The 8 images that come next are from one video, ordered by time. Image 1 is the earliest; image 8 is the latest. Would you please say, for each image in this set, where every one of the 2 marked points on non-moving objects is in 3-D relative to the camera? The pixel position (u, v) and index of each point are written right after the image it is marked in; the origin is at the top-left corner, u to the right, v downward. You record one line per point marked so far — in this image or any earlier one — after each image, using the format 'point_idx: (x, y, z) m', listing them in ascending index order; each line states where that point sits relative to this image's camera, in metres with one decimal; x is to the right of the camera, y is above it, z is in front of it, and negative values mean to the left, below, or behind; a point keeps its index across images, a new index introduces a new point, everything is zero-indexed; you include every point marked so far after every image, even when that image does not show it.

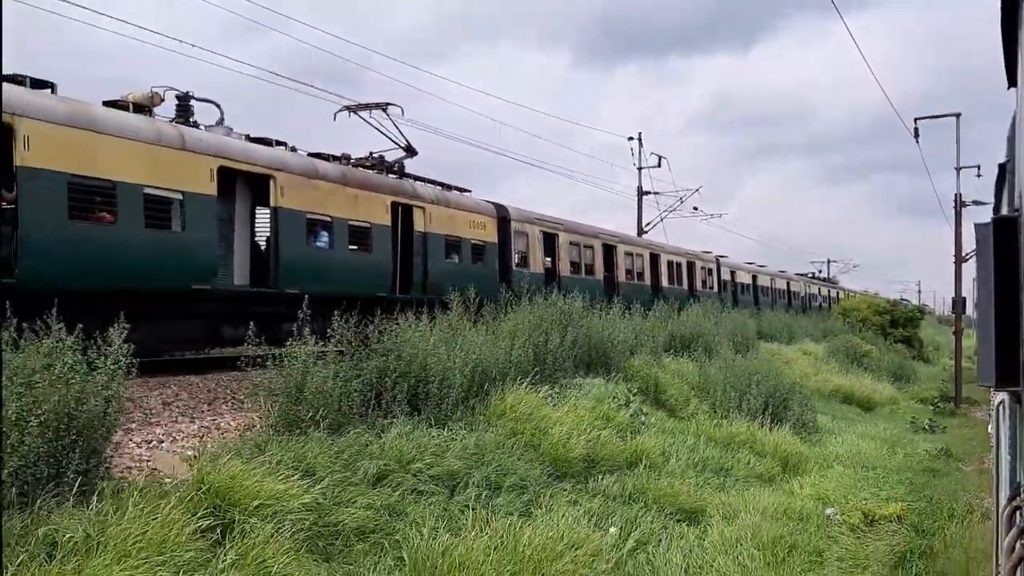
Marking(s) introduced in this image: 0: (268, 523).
0: (-1.0, -1.0, +4.4) m
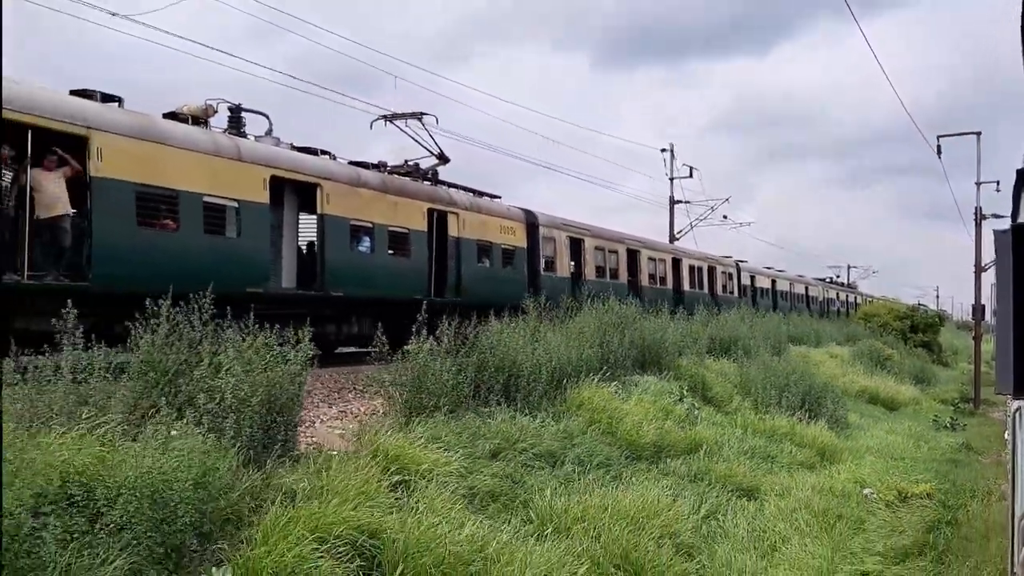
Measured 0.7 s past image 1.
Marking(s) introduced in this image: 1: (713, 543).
0: (-0.4, -1.1, +5.5) m
1: (+1.2, -1.5, +6.1) m
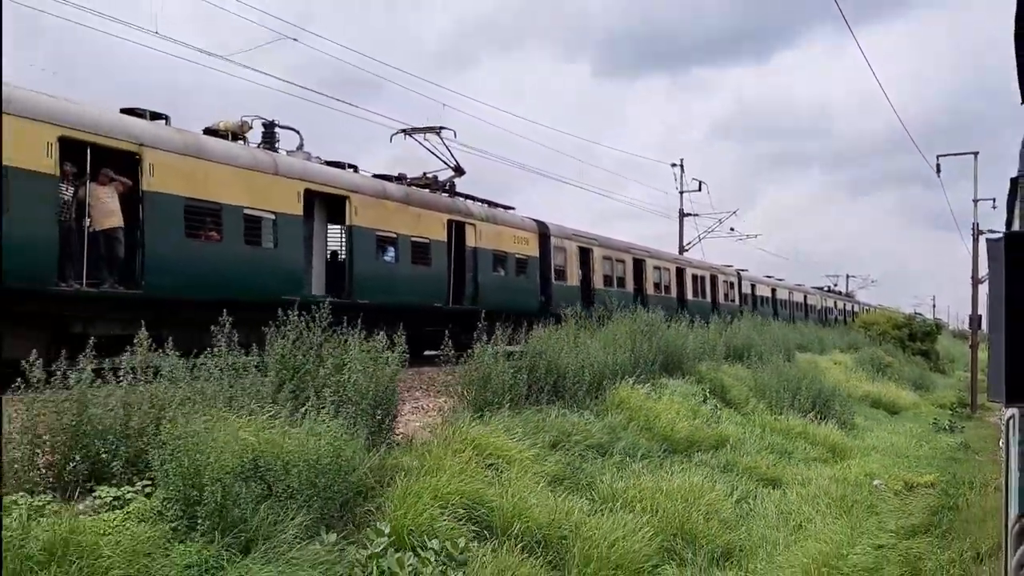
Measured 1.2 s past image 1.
0: (0.0, -1.1, +6.5) m
1: (+1.7, -1.6, +7.1) m
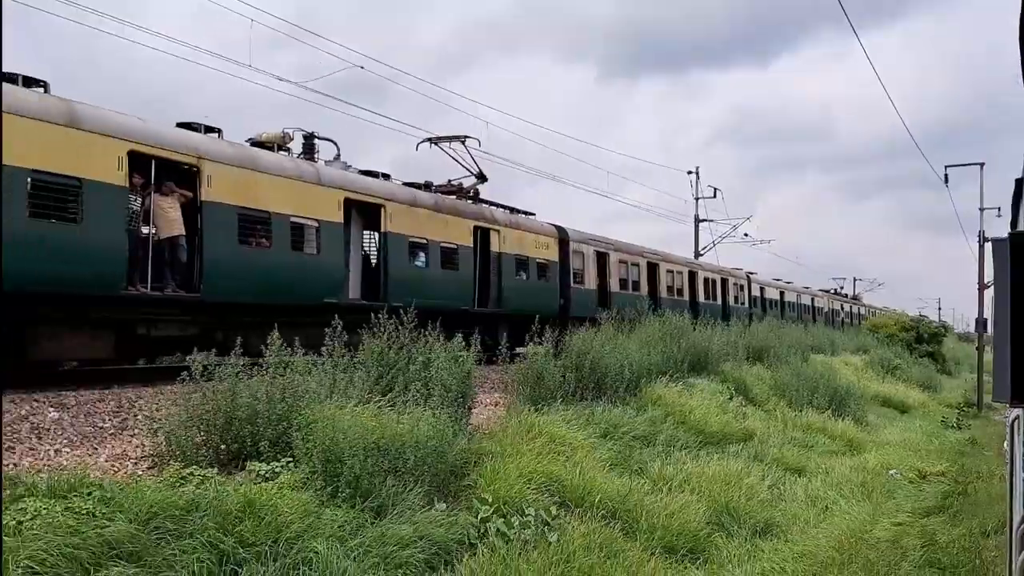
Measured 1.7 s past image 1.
0: (+0.5, -1.2, +7.4) m
1: (+2.1, -1.7, +8.0) m
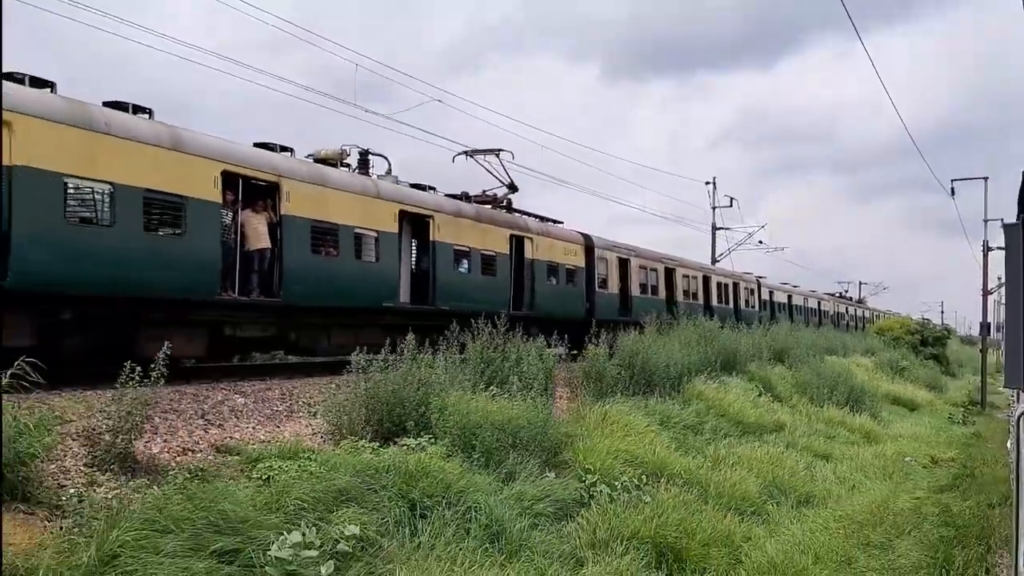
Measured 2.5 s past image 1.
0: (+1.2, -1.3, +8.8) m
1: (+2.8, -1.8, +9.3) m
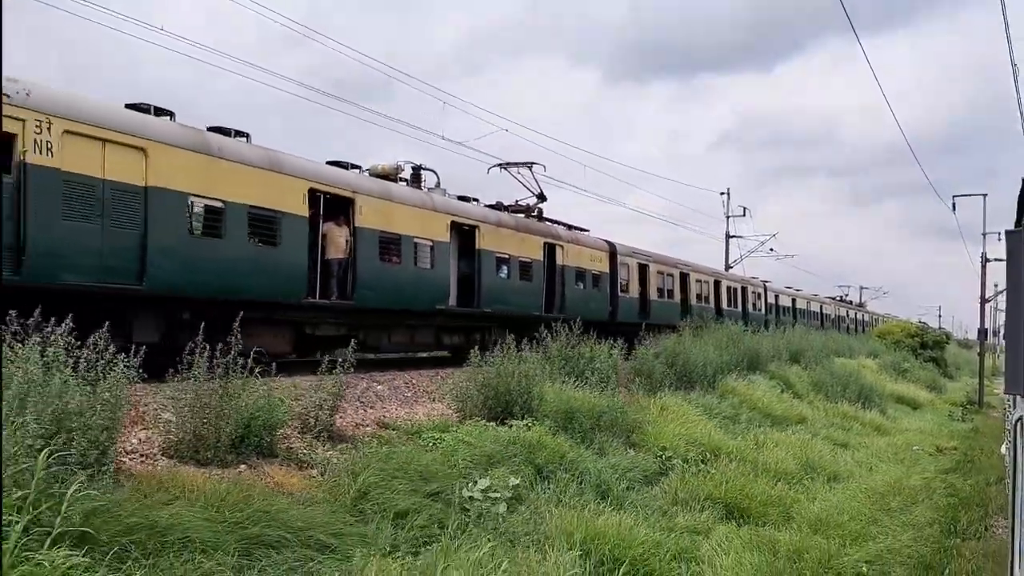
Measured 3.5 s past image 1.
0: (+1.9, -1.4, +10.4) m
1: (+3.6, -1.9, +10.9) m
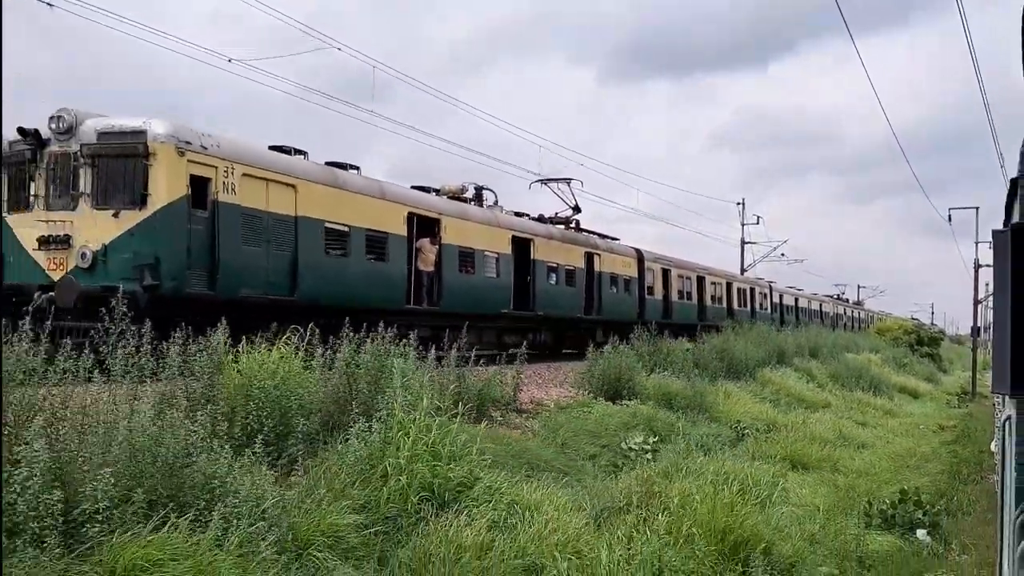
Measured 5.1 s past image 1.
0: (+3.1, -1.5, +13.1) m
1: (+4.8, -2.0, +13.6) m
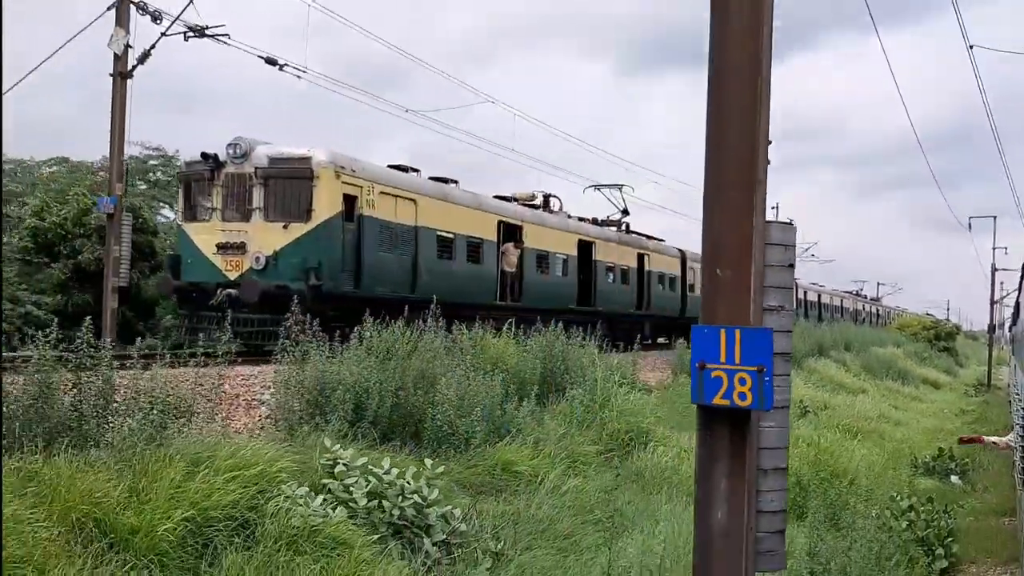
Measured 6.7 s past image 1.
0: (+4.6, -1.6, +15.7) m
1: (+6.2, -2.1, +16.2) m
